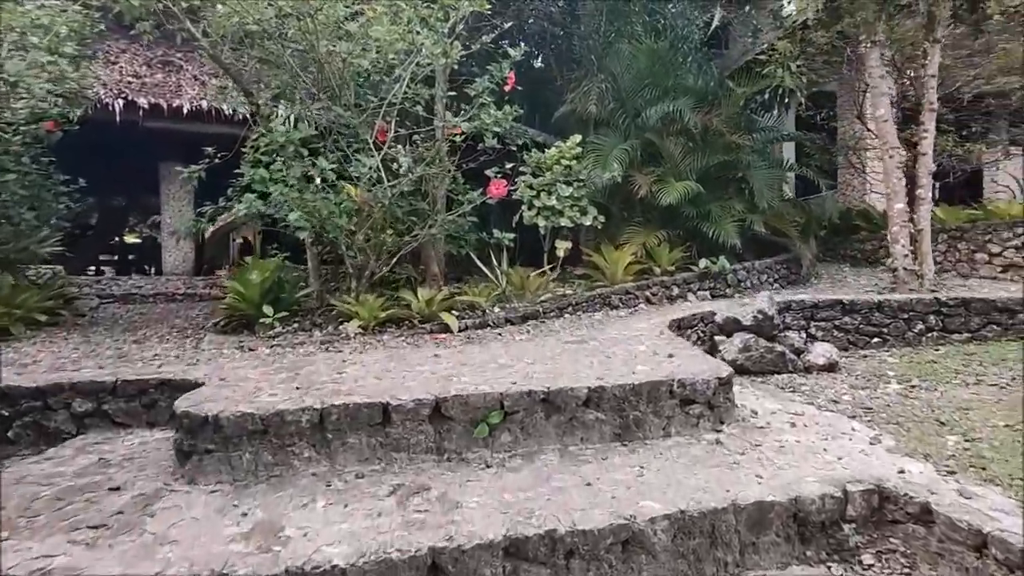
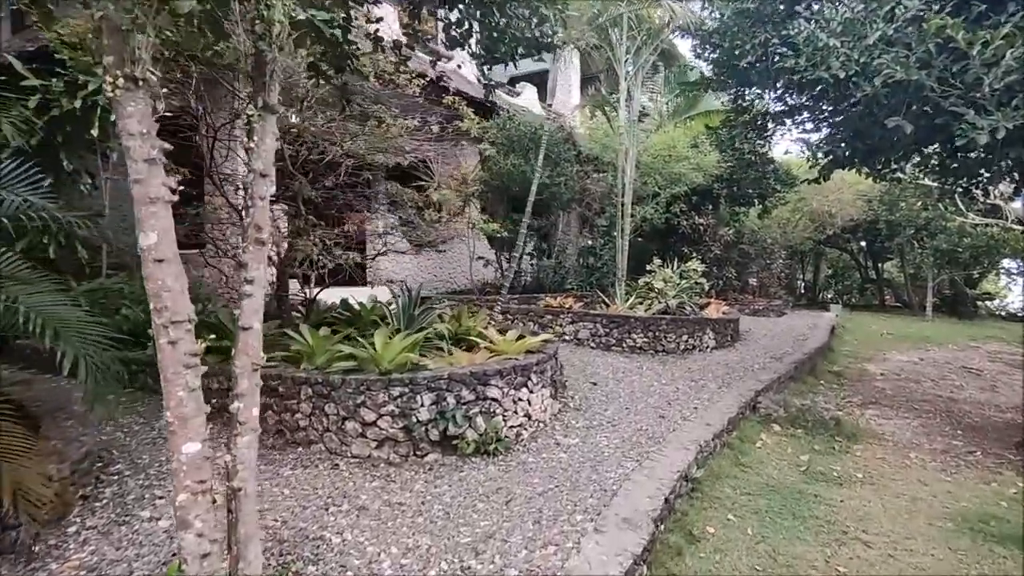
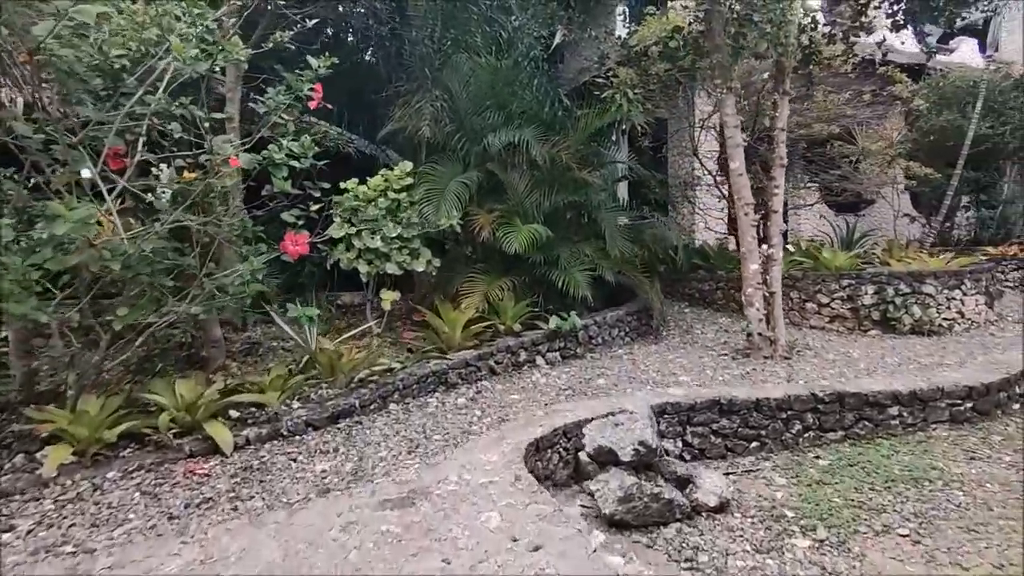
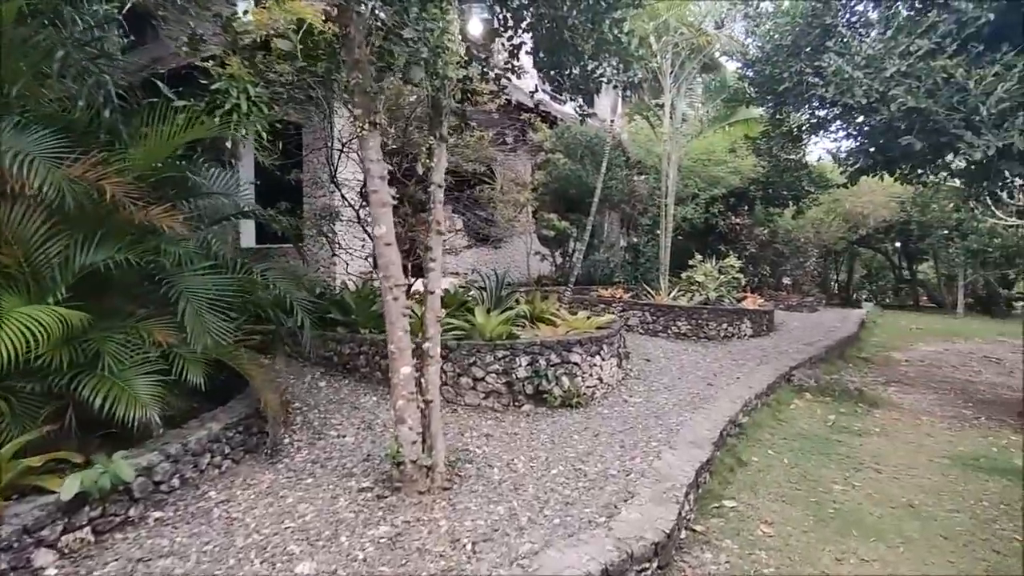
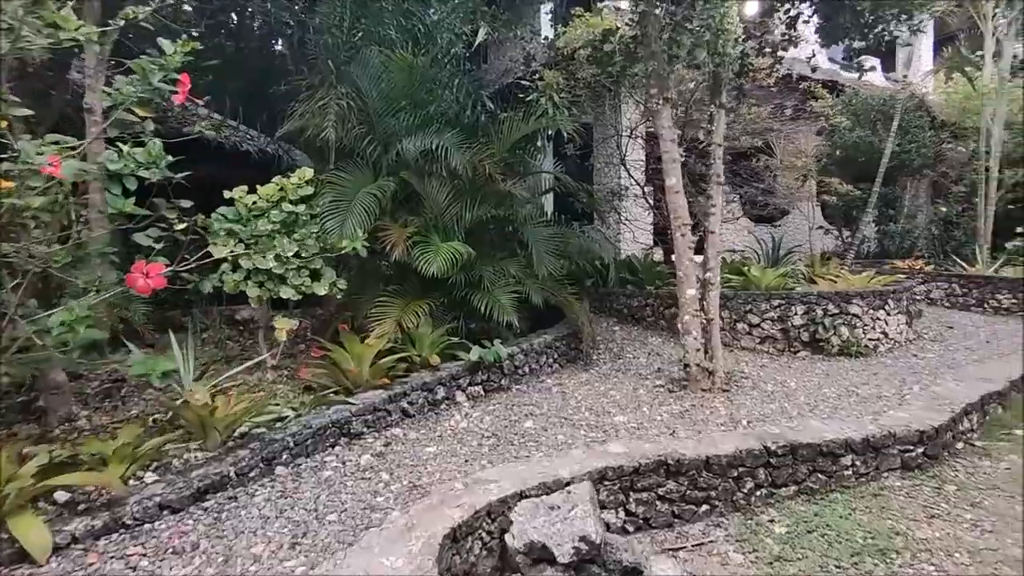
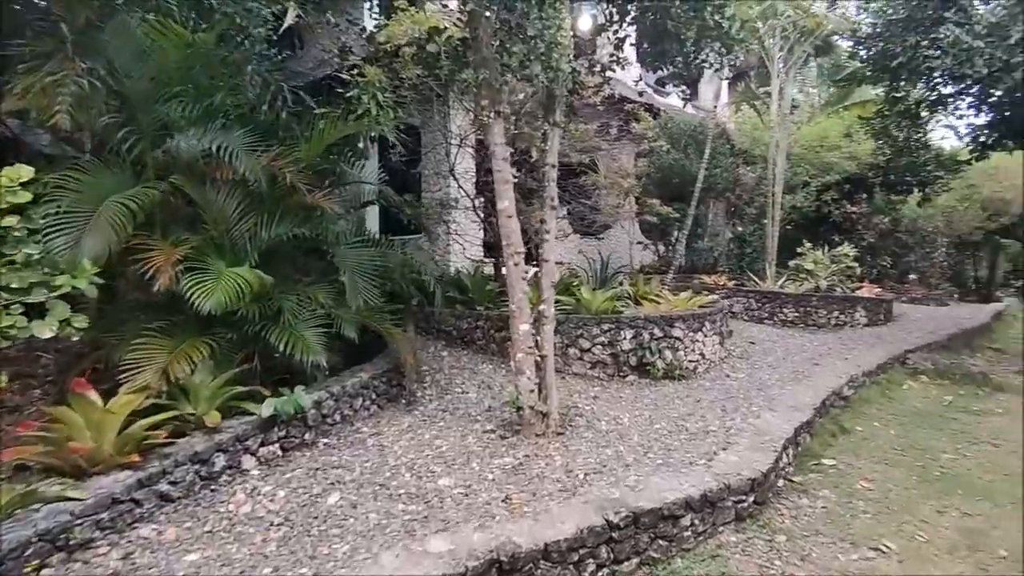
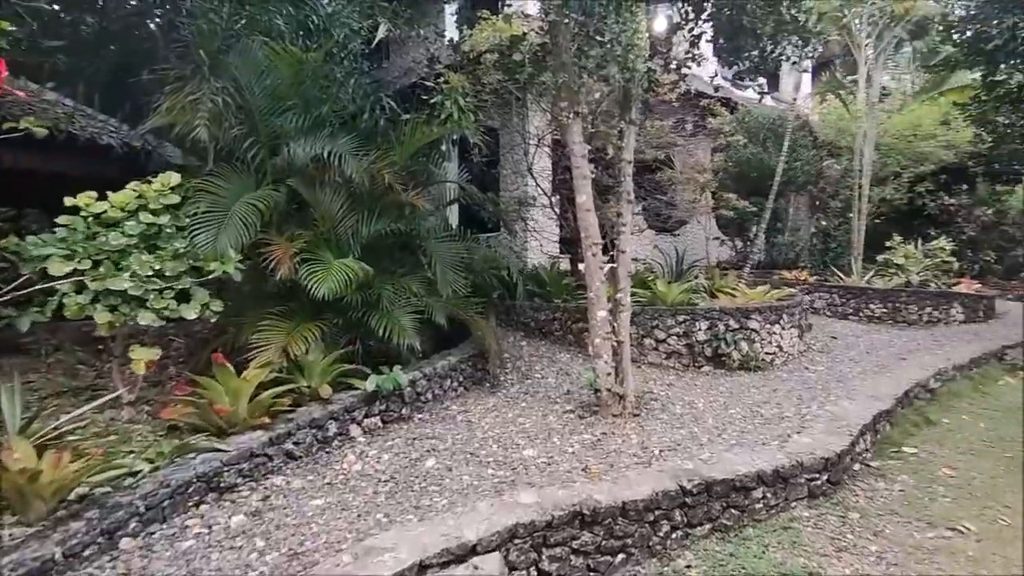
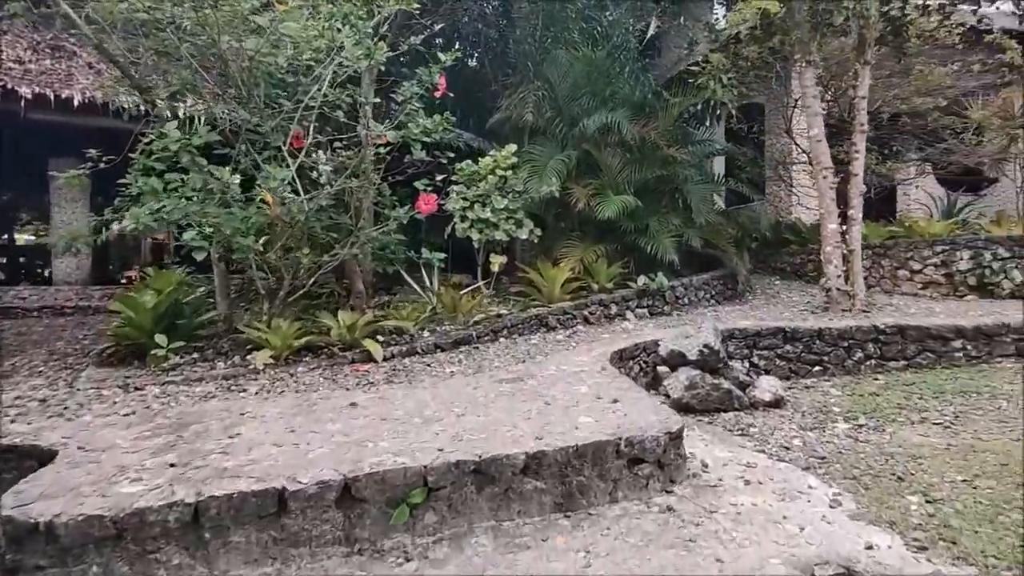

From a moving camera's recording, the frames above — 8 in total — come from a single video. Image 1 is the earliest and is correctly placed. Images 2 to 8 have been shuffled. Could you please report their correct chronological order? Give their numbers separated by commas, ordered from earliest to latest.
8, 3, 5, 7, 6, 4, 2
